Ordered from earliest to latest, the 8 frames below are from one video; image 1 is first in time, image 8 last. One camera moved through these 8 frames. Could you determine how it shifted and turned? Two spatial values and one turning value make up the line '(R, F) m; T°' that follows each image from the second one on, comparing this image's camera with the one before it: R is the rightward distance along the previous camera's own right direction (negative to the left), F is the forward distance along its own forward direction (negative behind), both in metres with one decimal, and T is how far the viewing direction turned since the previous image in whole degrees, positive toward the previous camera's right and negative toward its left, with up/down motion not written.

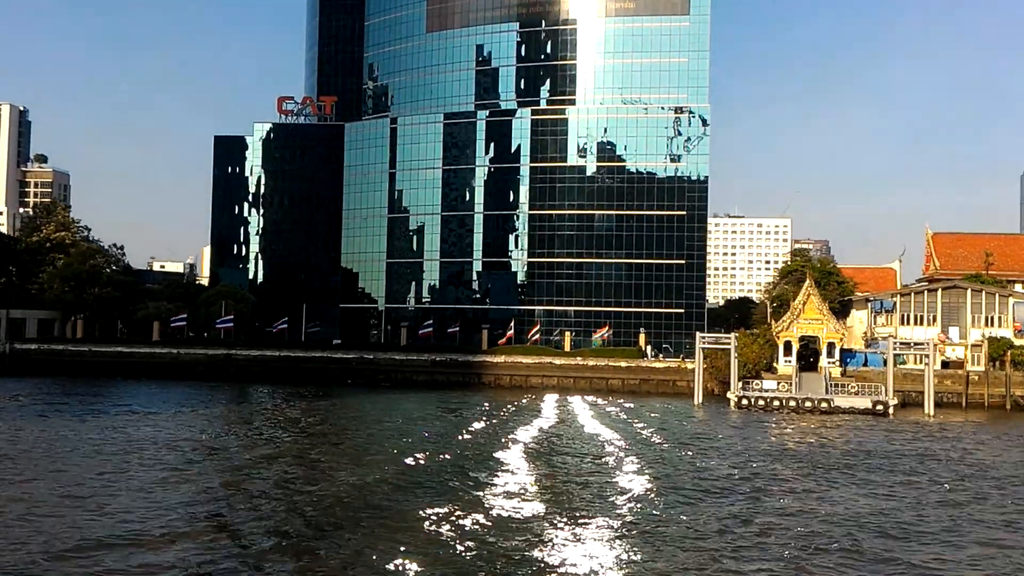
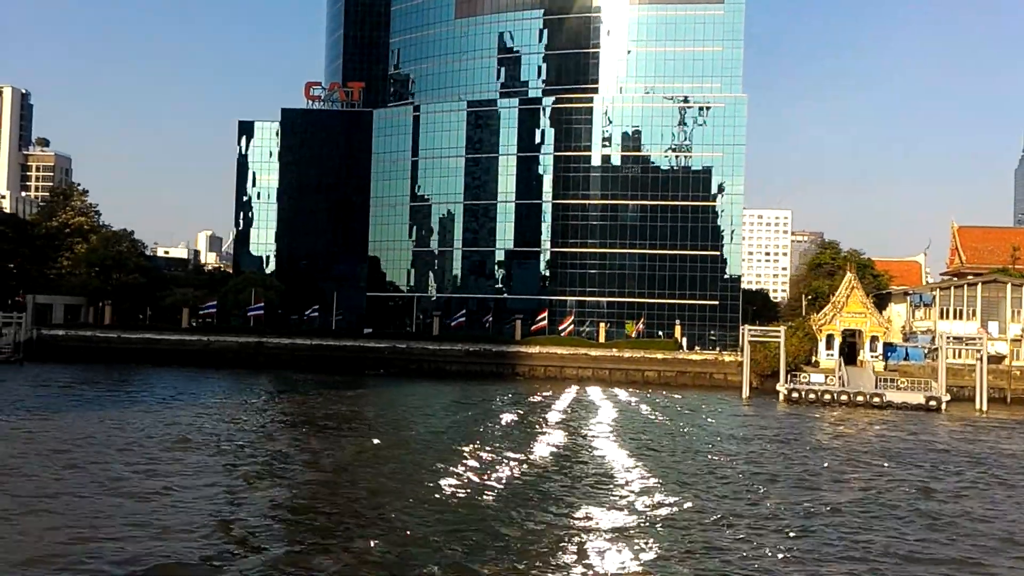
(-3.0, +0.7) m; 0°
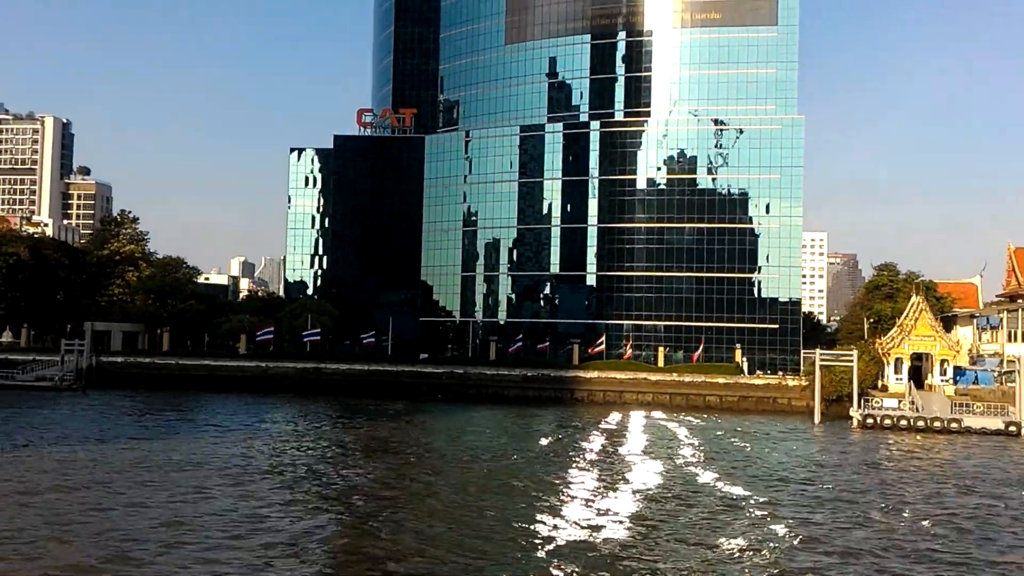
(-2.1, +0.4) m; -2°
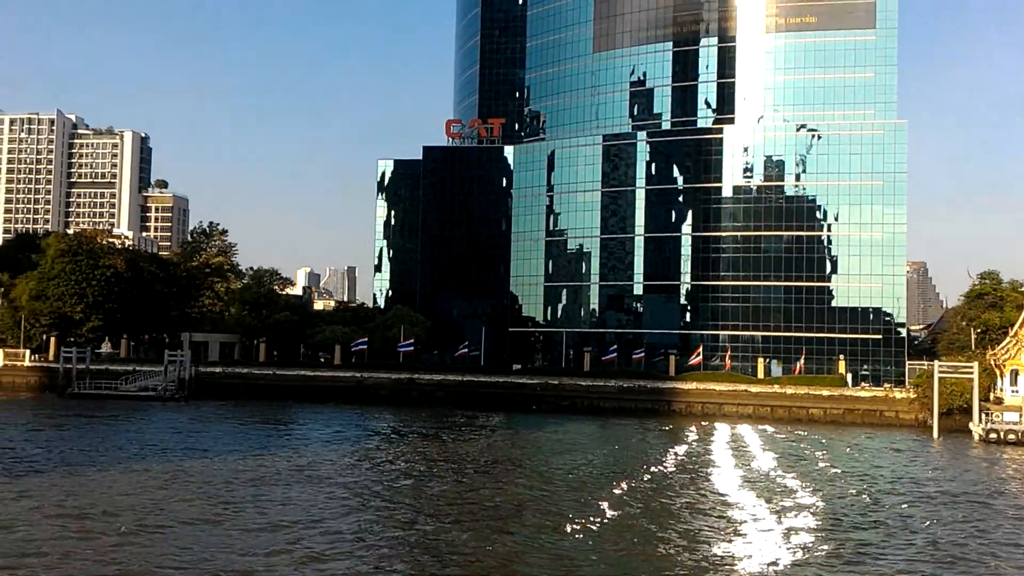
(-2.5, +0.4) m; -3°
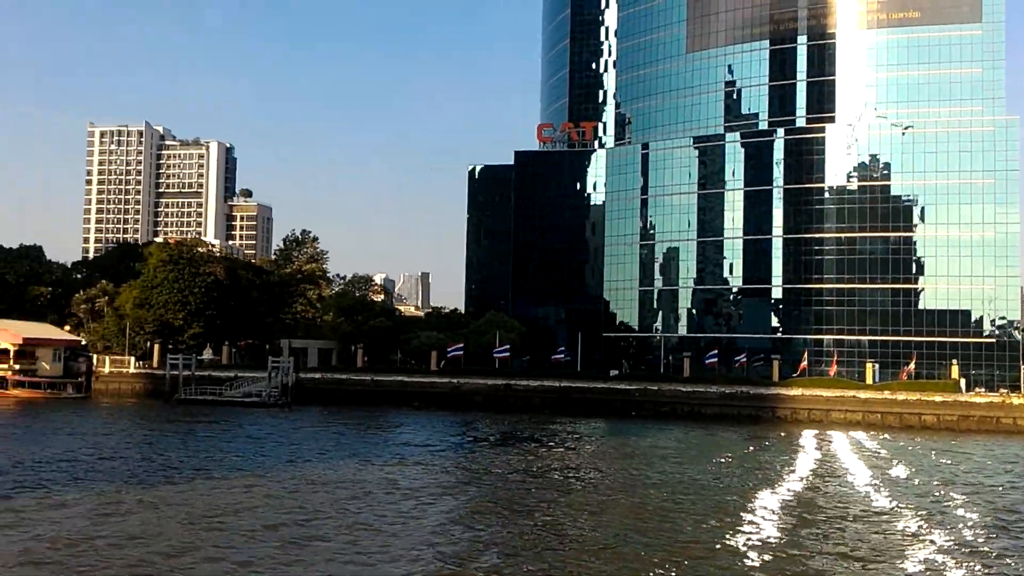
(-1.8, +0.4) m; -4°
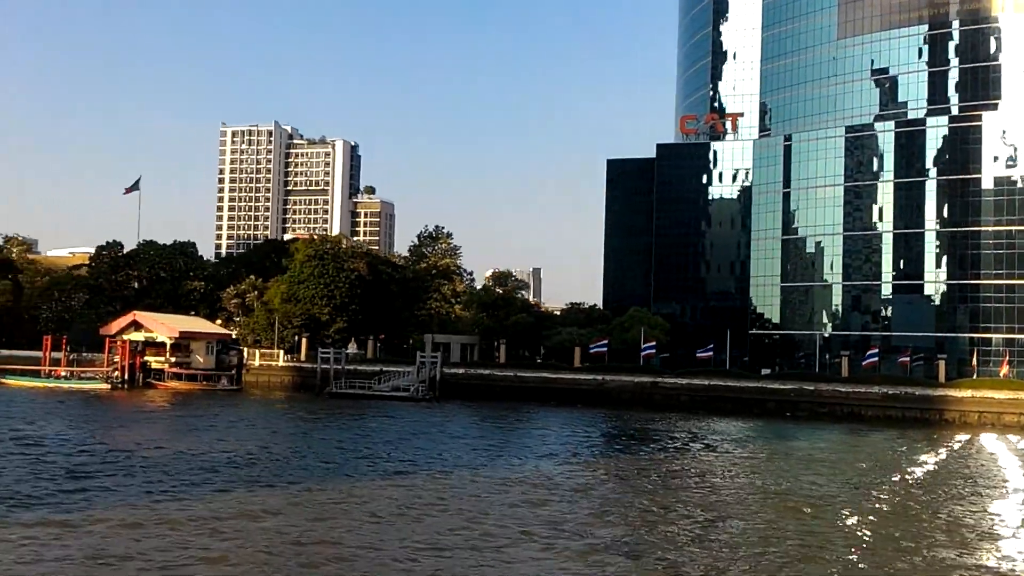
(-2.6, +0.8) m; -6°
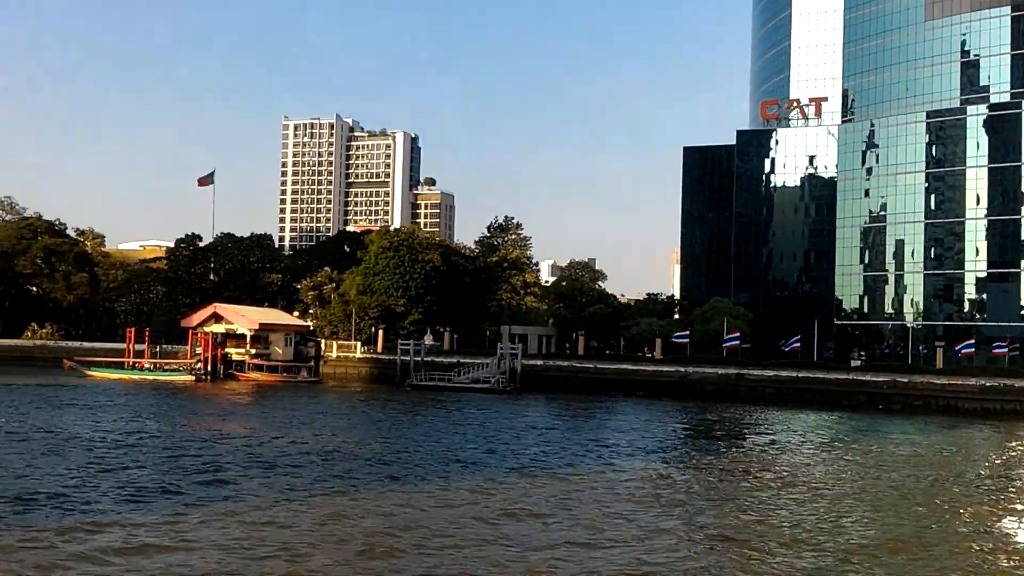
(-2.0, +0.9) m; -3°
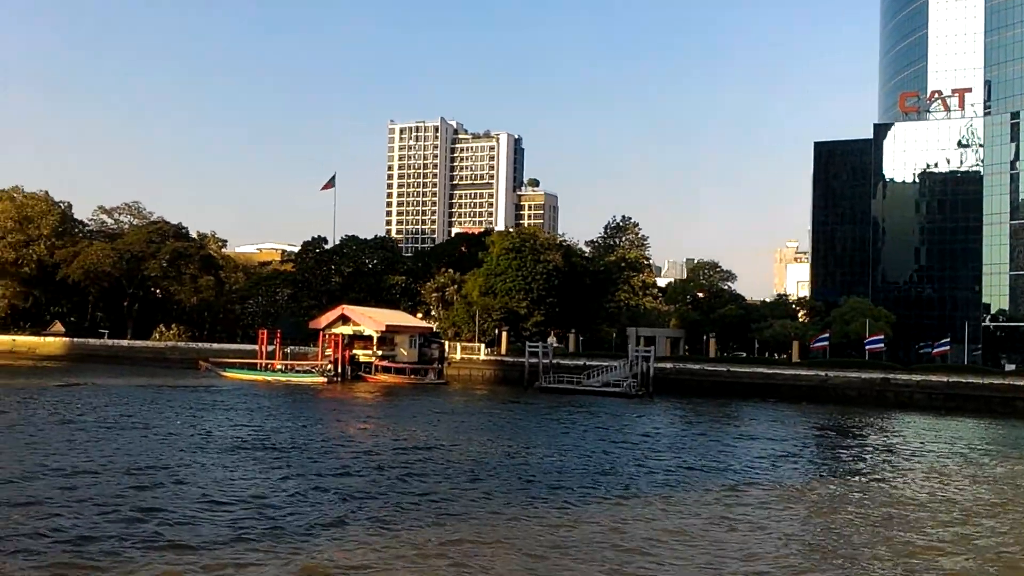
(-2.5, +1.1) m; -5°
